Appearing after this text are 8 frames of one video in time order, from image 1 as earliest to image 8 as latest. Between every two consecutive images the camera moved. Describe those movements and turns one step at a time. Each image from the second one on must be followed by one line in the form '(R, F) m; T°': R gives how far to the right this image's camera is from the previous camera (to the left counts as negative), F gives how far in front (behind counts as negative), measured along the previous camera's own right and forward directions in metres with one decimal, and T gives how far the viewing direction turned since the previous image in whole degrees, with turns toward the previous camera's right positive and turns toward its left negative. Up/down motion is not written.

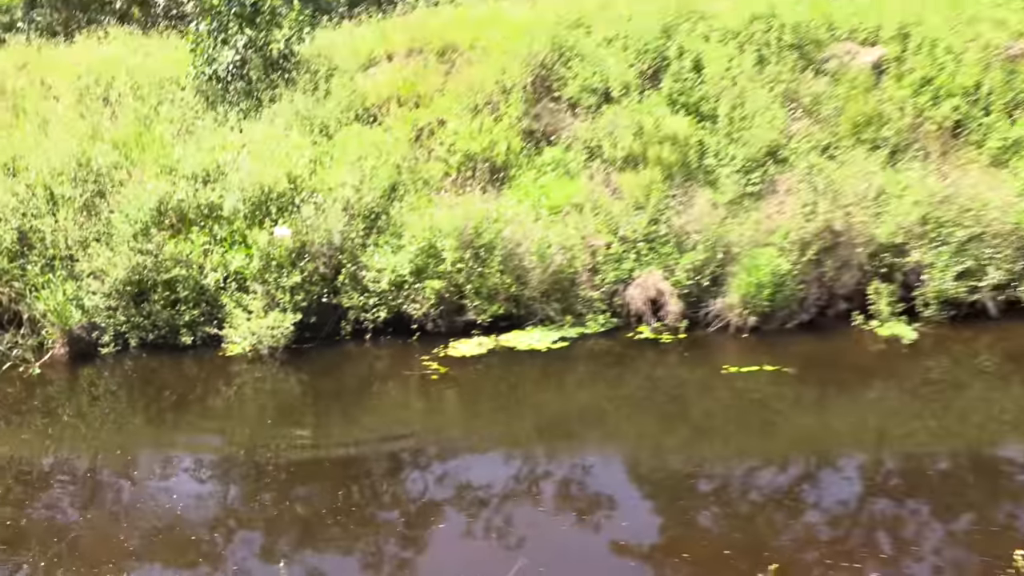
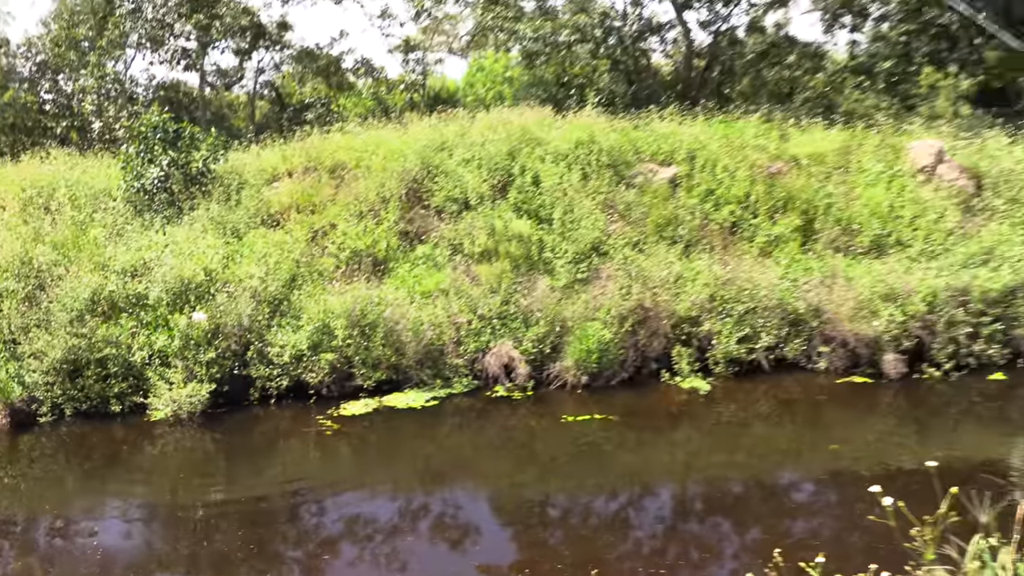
(+0.6, -1.4) m; +5°
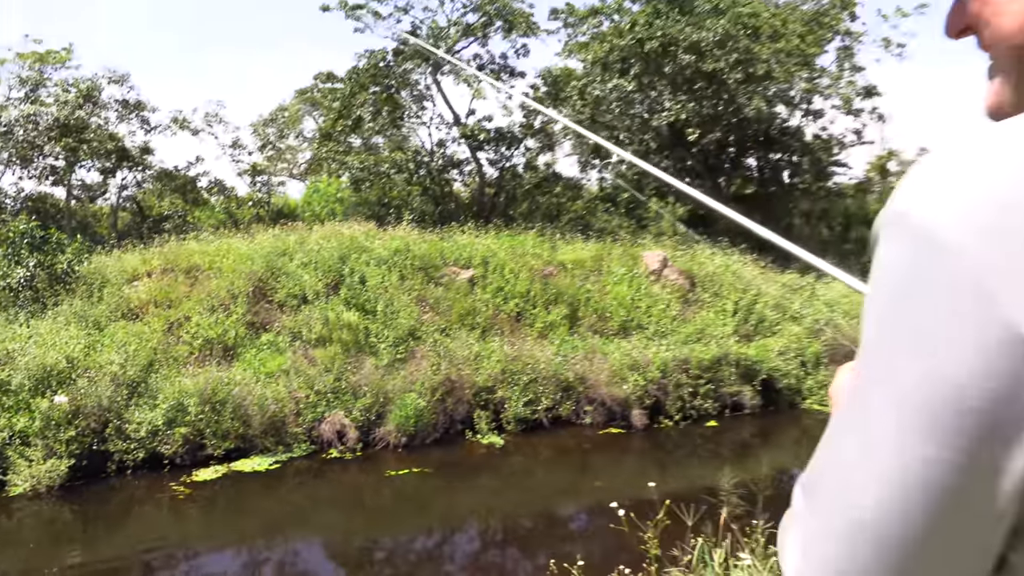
(+0.1, -1.9) m; +13°
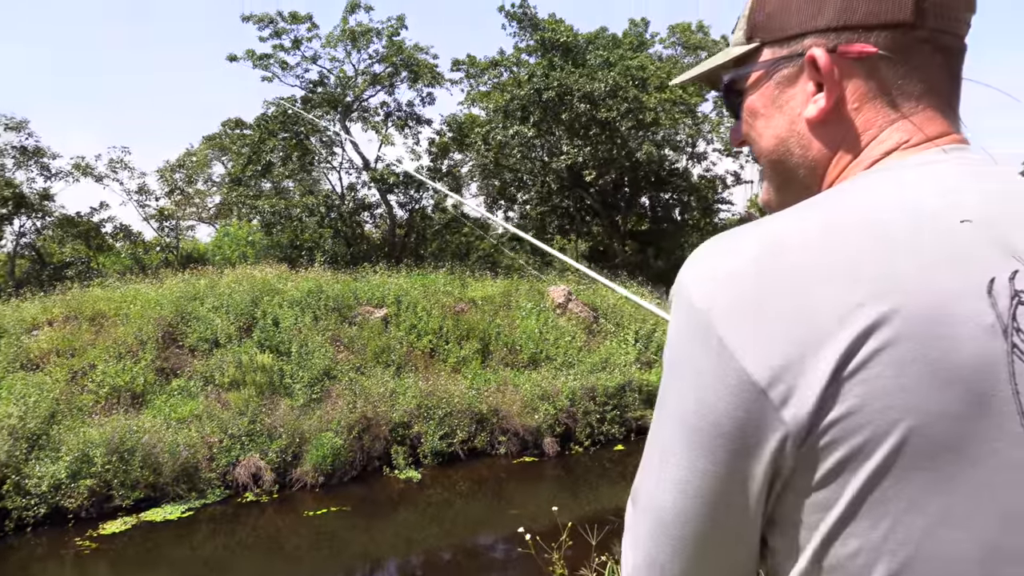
(0.0, -0.4) m; +8°
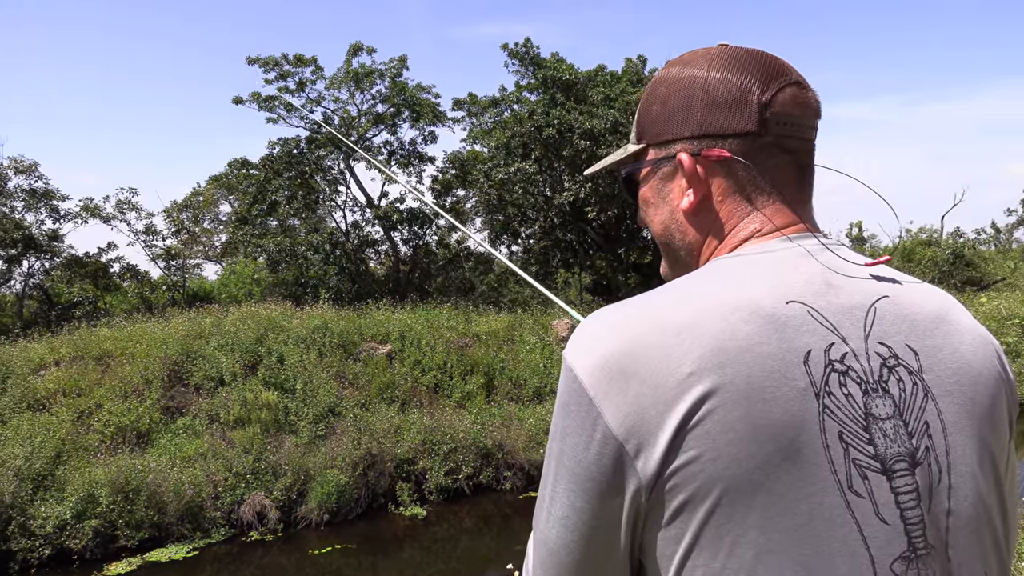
(0.0, -0.1) m; 0°
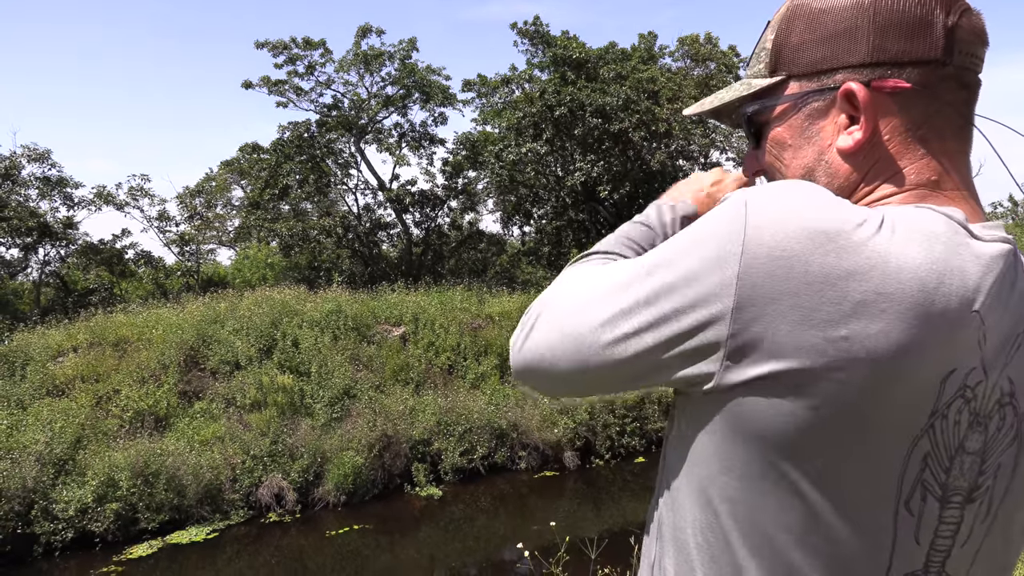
(0.0, 0.0) m; -1°
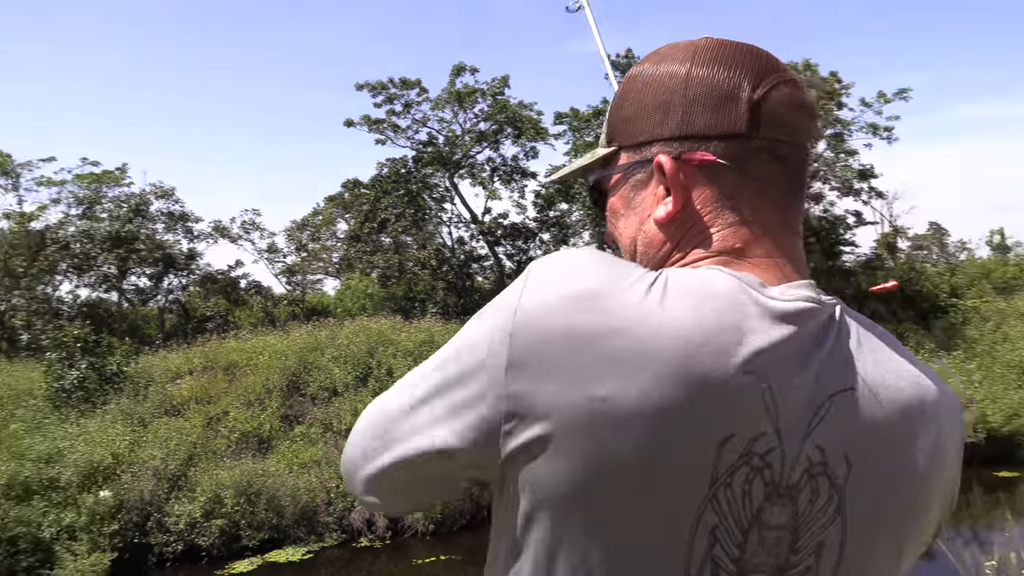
(0.0, 0.0) m; -8°
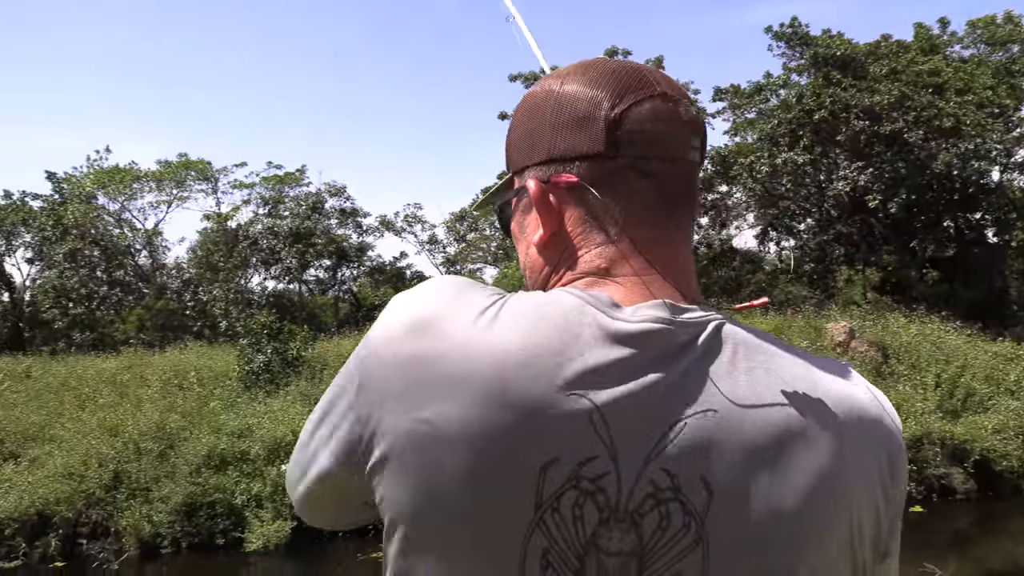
(0.0, +0.1) m; -13°
